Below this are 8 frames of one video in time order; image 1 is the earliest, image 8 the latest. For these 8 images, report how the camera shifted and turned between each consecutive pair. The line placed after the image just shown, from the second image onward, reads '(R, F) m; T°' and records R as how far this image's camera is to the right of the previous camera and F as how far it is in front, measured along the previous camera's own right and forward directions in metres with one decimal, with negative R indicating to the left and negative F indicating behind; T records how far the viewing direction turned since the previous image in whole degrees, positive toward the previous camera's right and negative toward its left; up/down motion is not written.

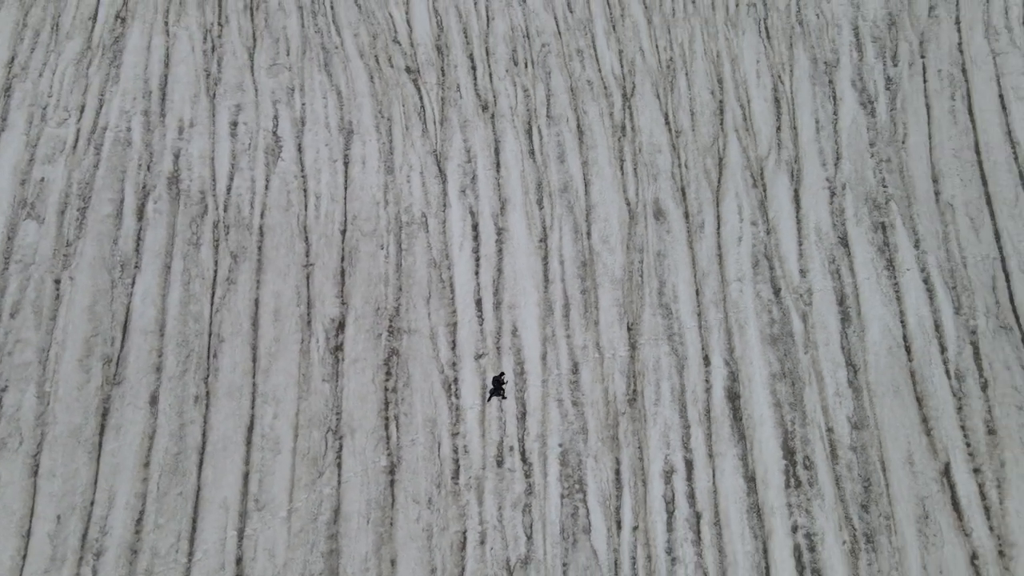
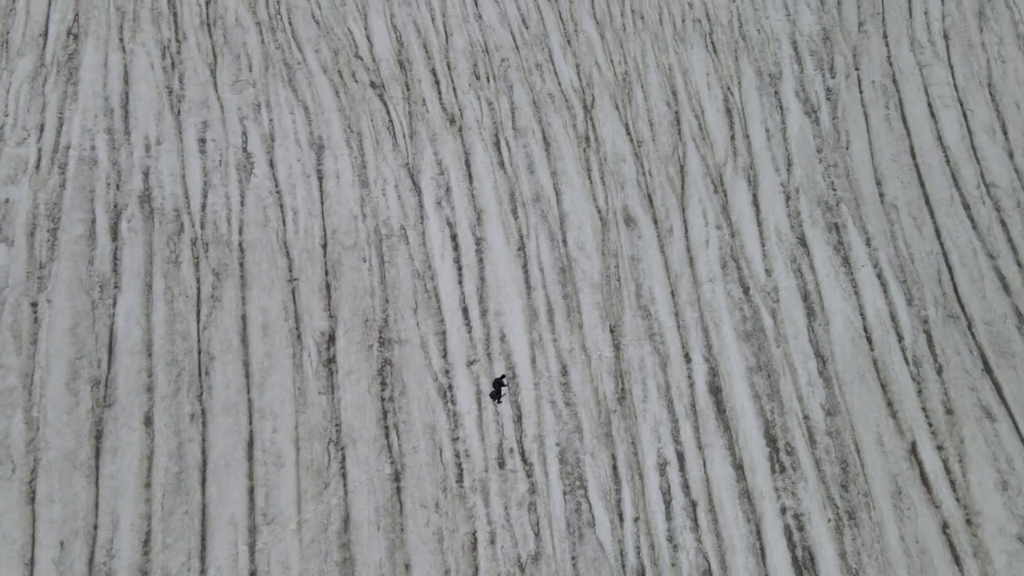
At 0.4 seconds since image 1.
(-0.5, -0.2) m; +5°
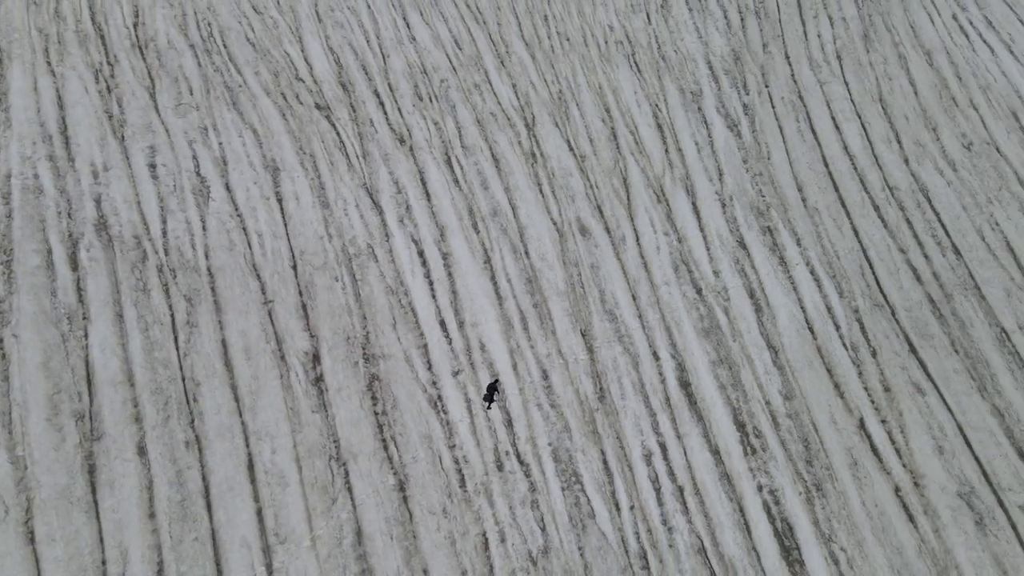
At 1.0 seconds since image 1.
(-0.8, -0.3) m; +8°
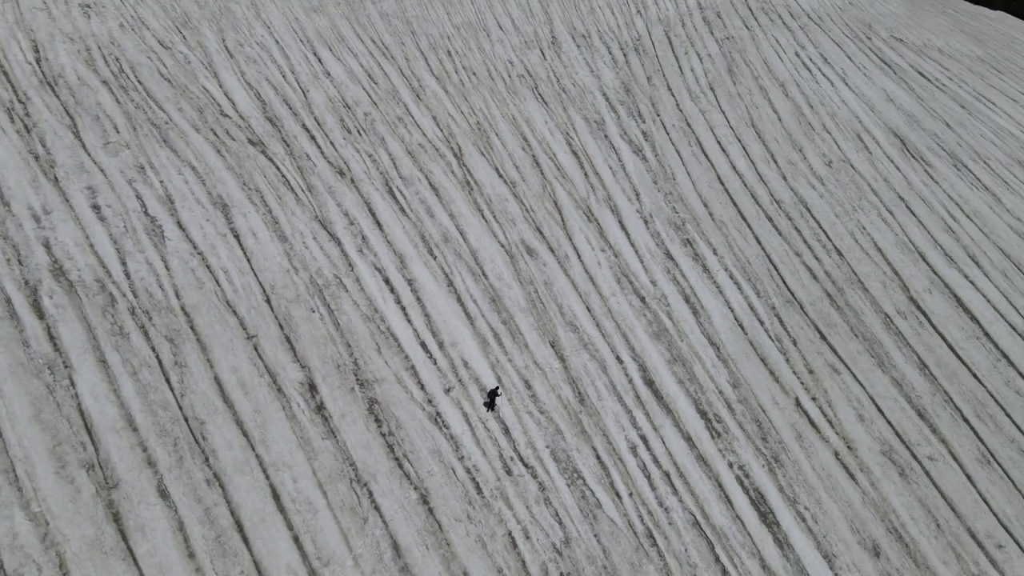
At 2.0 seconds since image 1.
(-1.5, -0.4) m; +12°
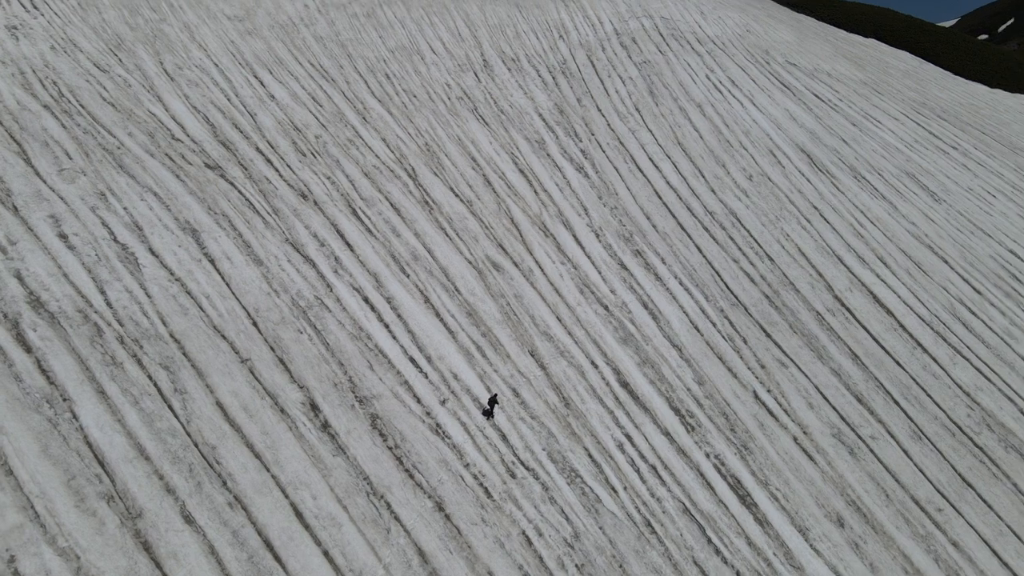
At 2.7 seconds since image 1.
(-1.0, -0.3) m; +8°
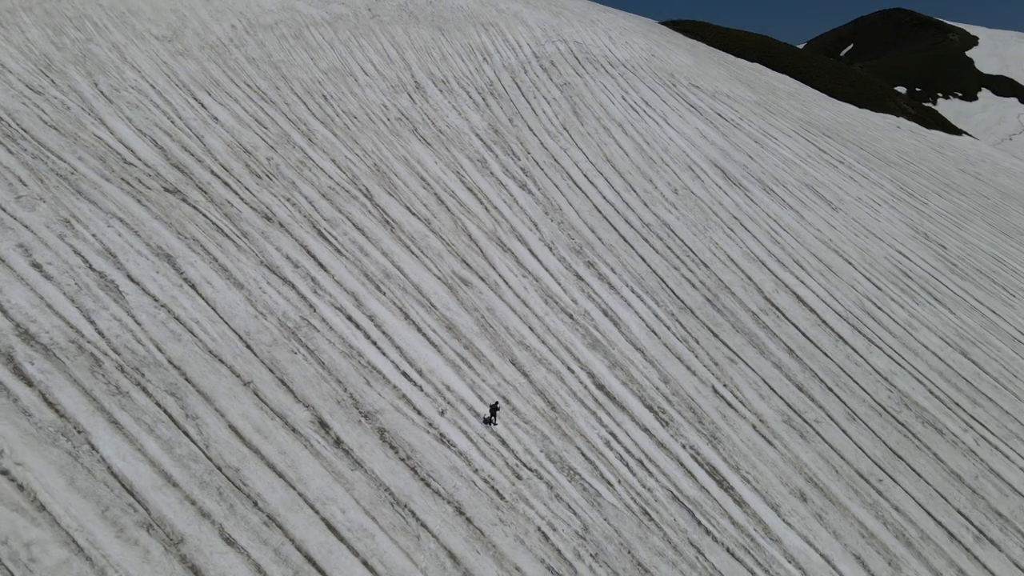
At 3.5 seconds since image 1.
(-1.2, -0.4) m; +9°
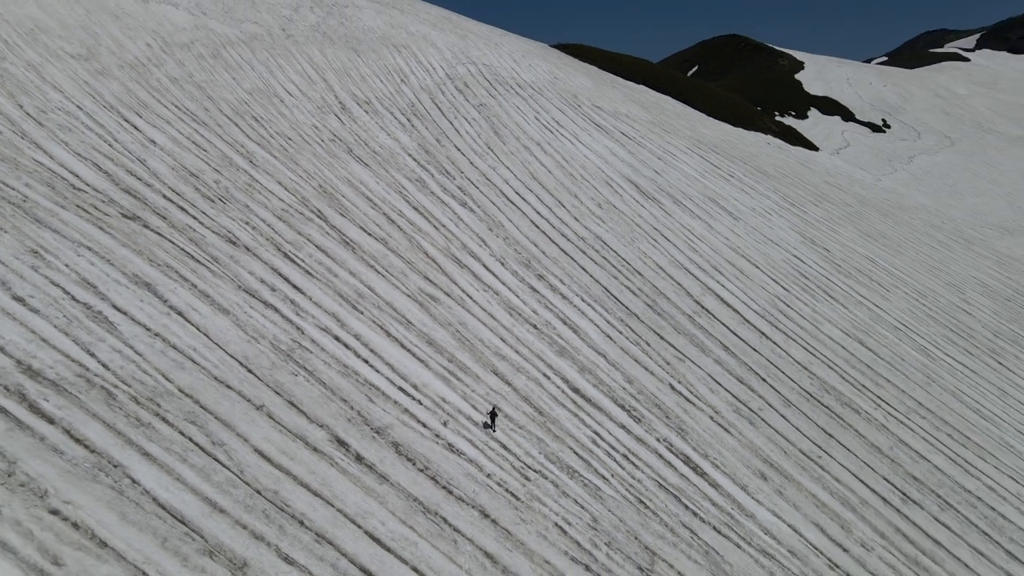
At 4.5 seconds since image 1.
(-1.5, -0.4) m; +10°
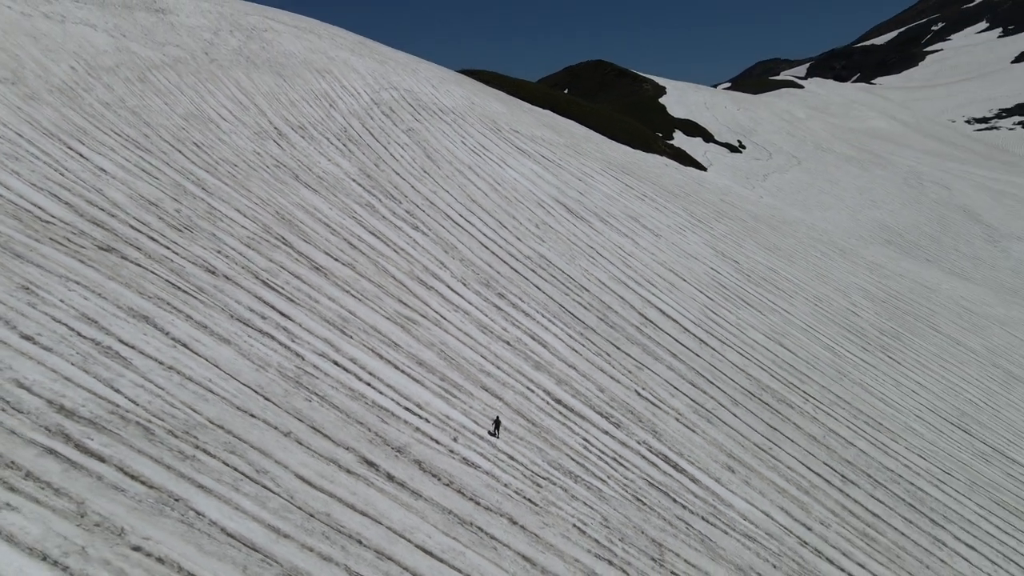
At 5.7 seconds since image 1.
(-1.6, -0.4) m; +10°
